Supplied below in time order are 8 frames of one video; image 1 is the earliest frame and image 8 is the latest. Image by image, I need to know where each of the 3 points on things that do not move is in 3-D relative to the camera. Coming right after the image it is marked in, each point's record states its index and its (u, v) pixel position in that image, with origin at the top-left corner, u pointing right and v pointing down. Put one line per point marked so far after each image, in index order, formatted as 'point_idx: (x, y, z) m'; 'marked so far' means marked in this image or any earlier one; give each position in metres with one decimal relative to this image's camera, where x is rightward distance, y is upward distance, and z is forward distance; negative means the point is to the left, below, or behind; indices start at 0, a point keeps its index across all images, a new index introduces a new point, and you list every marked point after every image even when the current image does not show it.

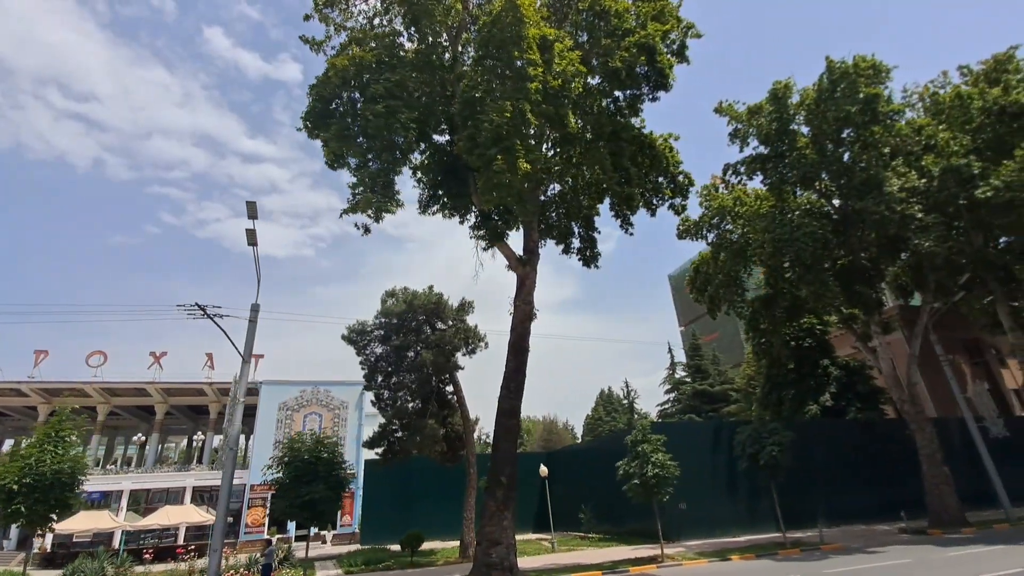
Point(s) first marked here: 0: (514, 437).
0: (+0.1, -4.2, +13.9) m
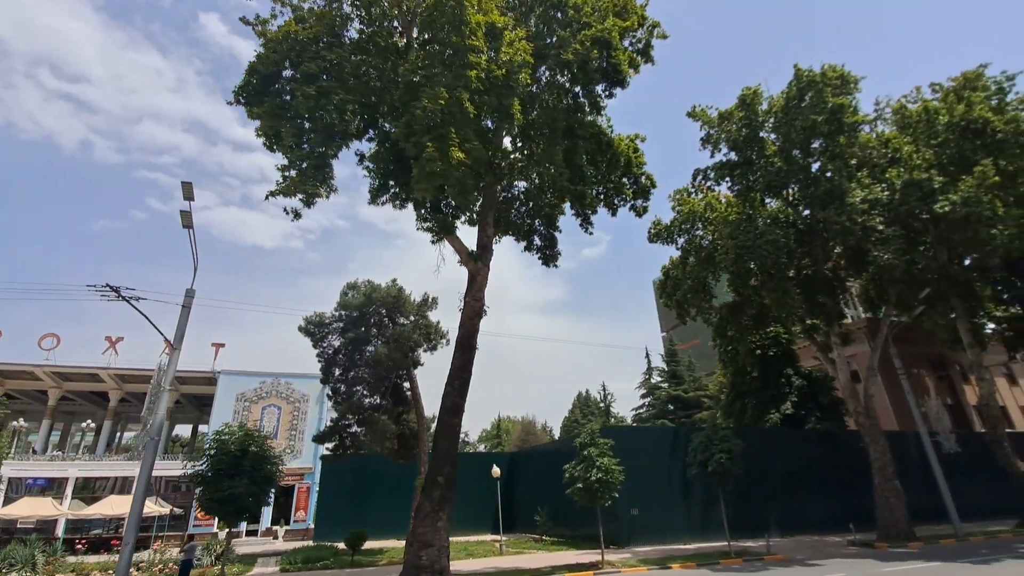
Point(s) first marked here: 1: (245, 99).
0: (-1.5, -4.0, +13.5) m
1: (-6.1, +4.3, +11.4) m
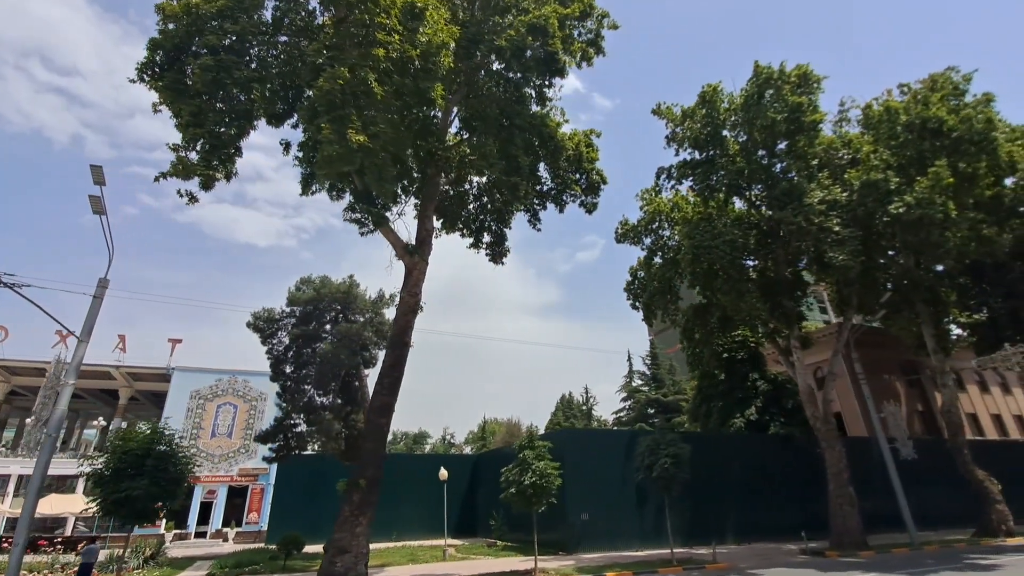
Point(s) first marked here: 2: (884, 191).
0: (-3.3, -3.9, +12.9) m
1: (-7.8, +4.5, +10.8) m
2: (+12.8, +3.4, +17.3) m
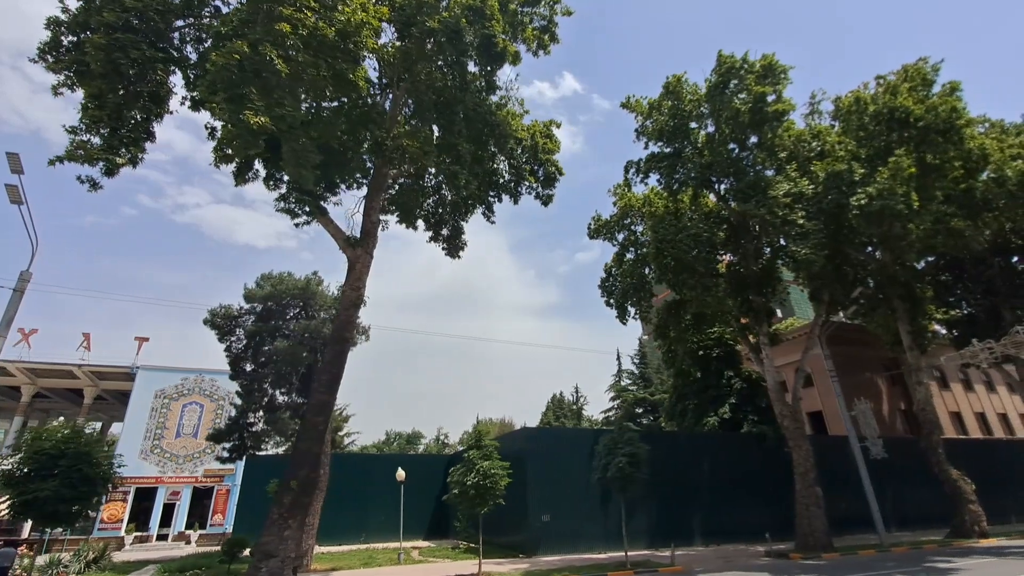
0: (-4.8, -3.7, +12.4) m
1: (-9.3, +4.7, +10.3) m
2: (+11.3, +3.5, +16.8) m
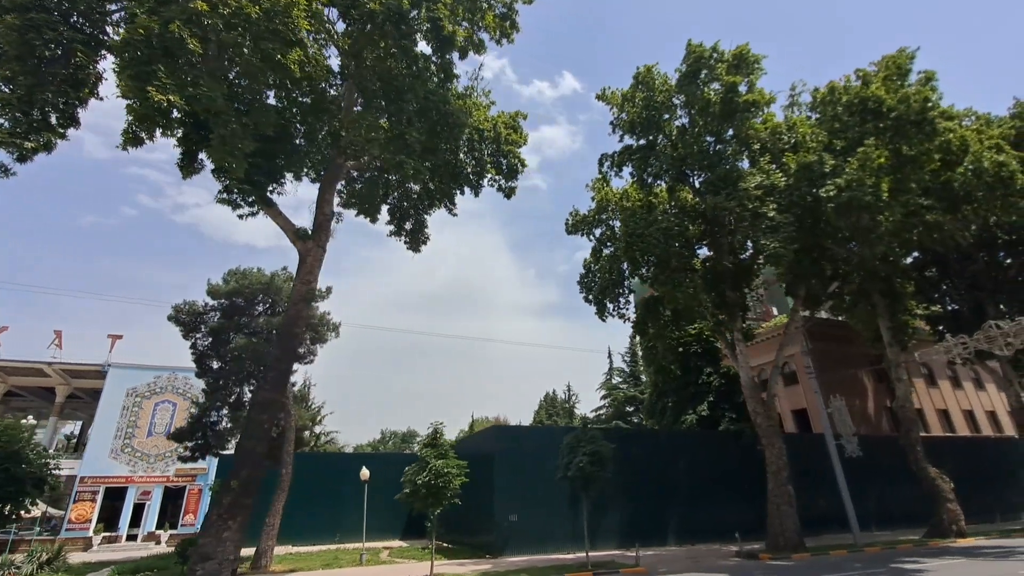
0: (-6.0, -3.6, +12.1) m
1: (-10.5, +4.9, +9.9) m
2: (+10.1, +3.7, +16.4) m
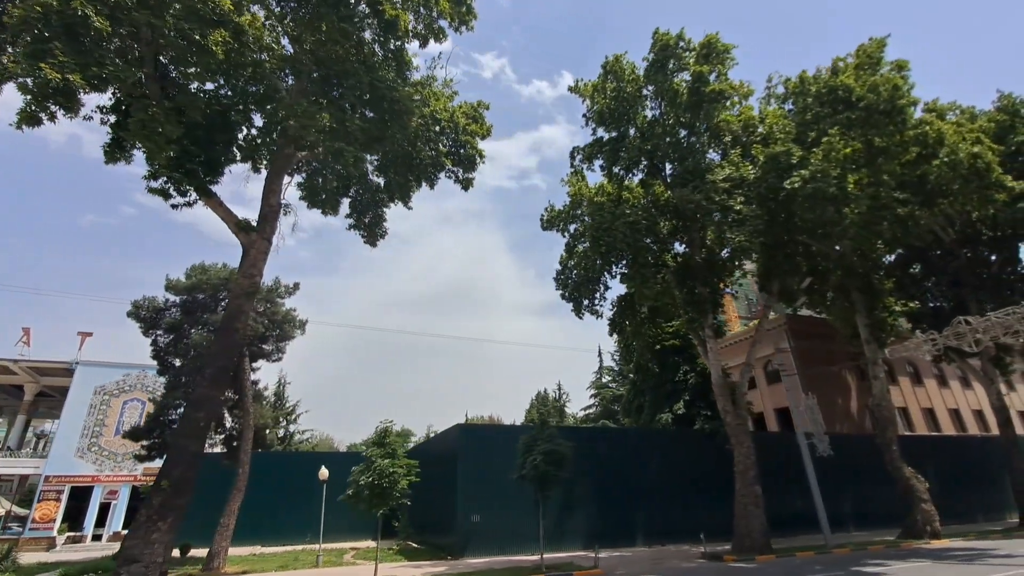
0: (-7.3, -3.4, +11.6) m
1: (-11.8, +5.0, +9.4) m
2: (+8.8, +3.9, +16.0) m
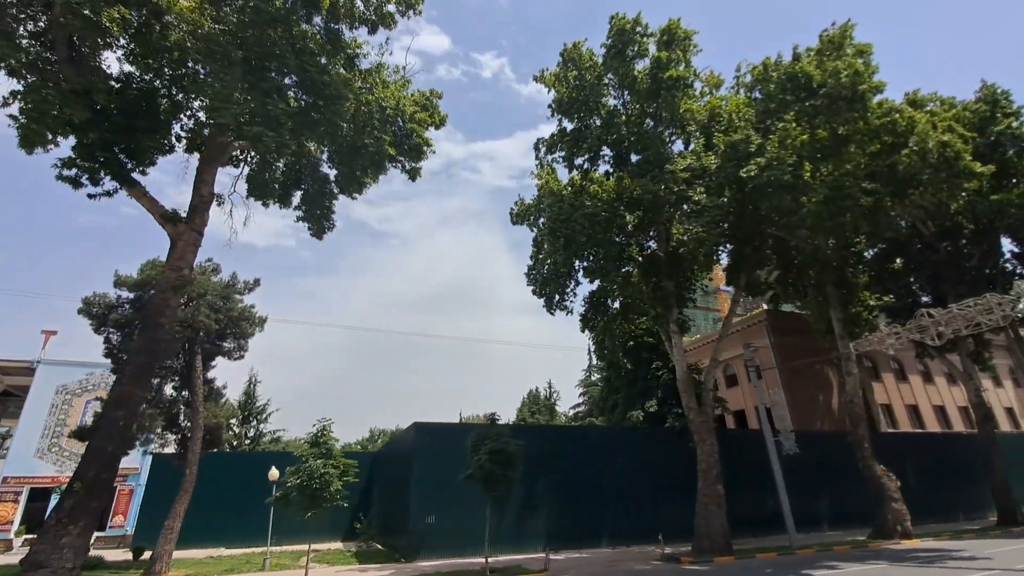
0: (-8.9, -3.2, +11.1) m
1: (-13.3, +5.2, +8.9) m
2: (+7.2, +4.1, +15.5) m
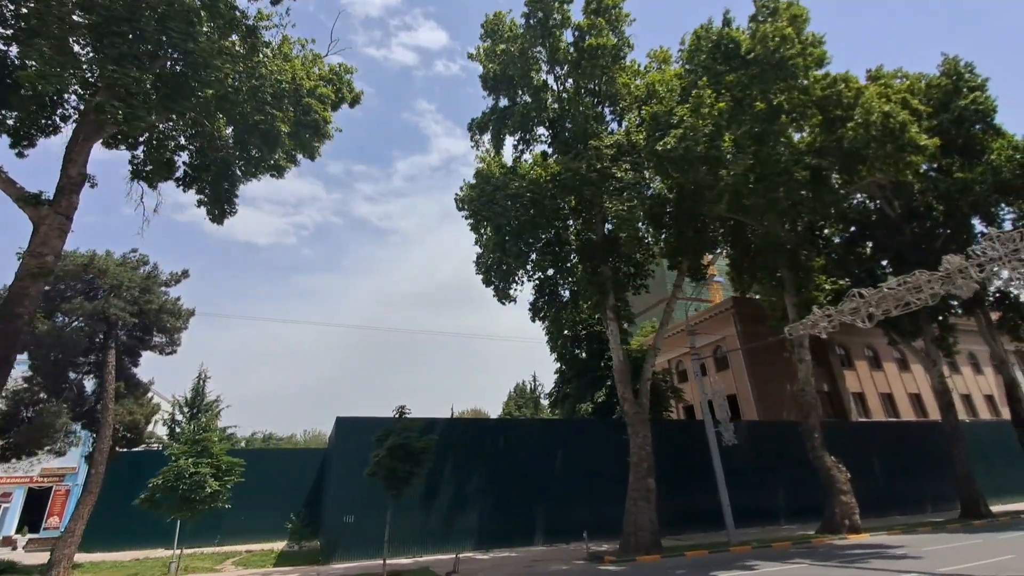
0: (-11.4, -3.0, +10.3) m
1: (-16.0, +5.4, +8.0) m
2: (+4.6, +4.7, +14.5) m
